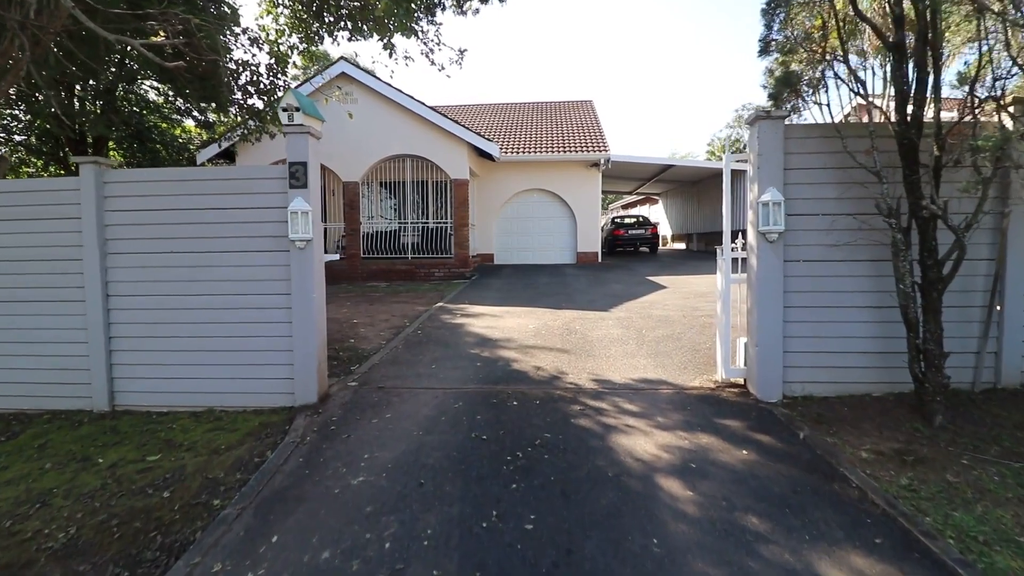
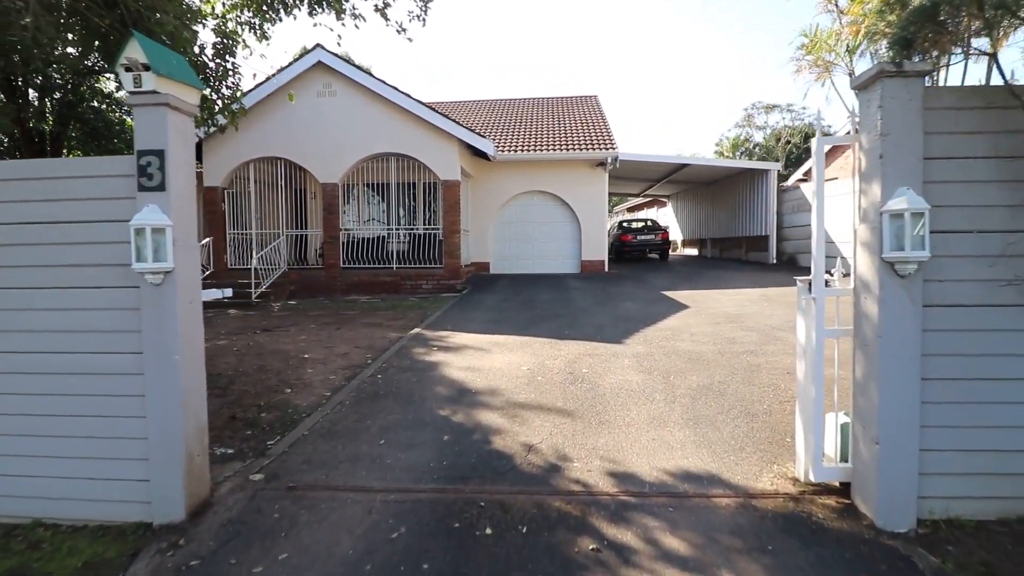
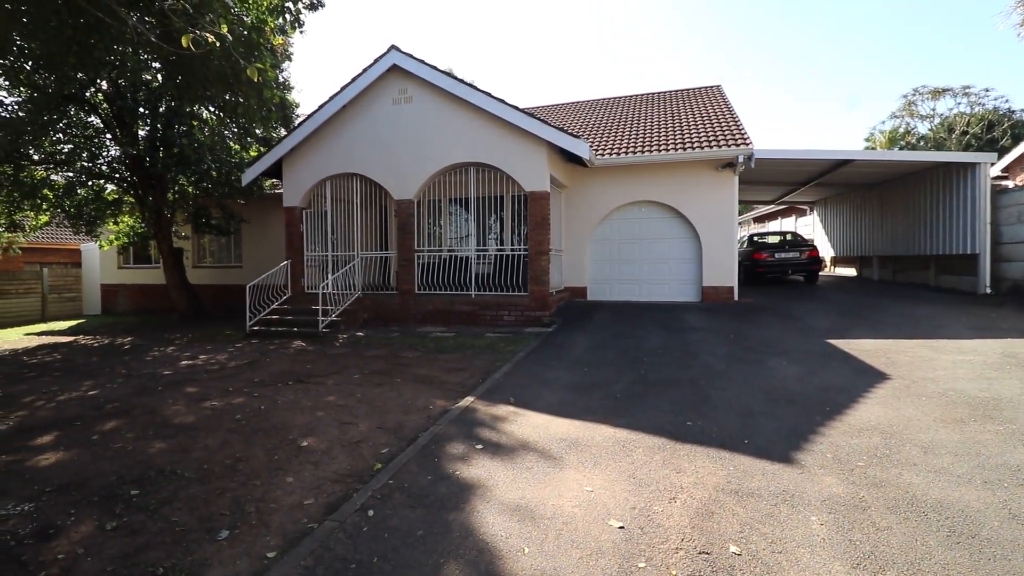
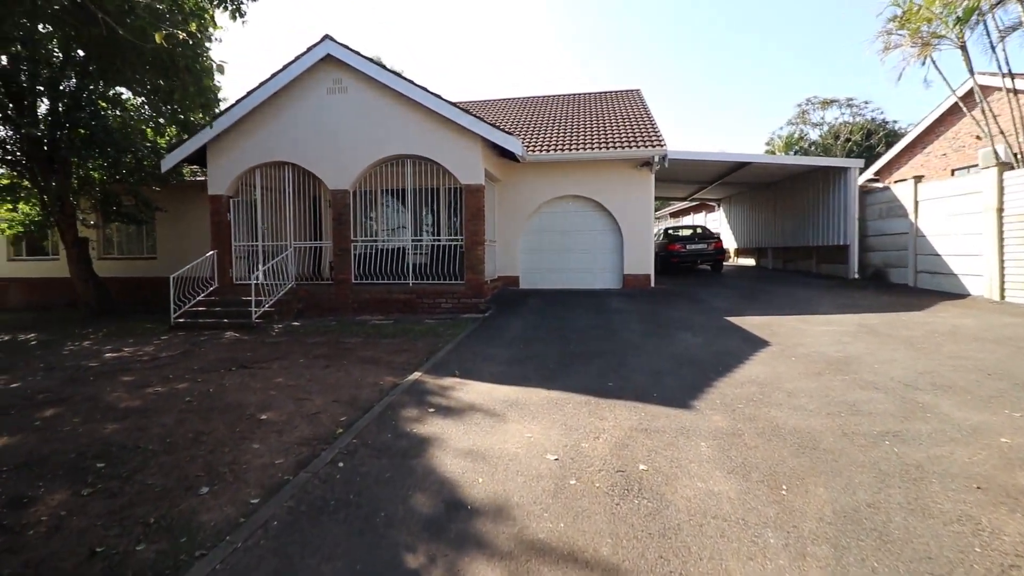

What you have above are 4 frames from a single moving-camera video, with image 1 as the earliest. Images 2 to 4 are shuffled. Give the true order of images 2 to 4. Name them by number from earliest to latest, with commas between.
2, 4, 3
